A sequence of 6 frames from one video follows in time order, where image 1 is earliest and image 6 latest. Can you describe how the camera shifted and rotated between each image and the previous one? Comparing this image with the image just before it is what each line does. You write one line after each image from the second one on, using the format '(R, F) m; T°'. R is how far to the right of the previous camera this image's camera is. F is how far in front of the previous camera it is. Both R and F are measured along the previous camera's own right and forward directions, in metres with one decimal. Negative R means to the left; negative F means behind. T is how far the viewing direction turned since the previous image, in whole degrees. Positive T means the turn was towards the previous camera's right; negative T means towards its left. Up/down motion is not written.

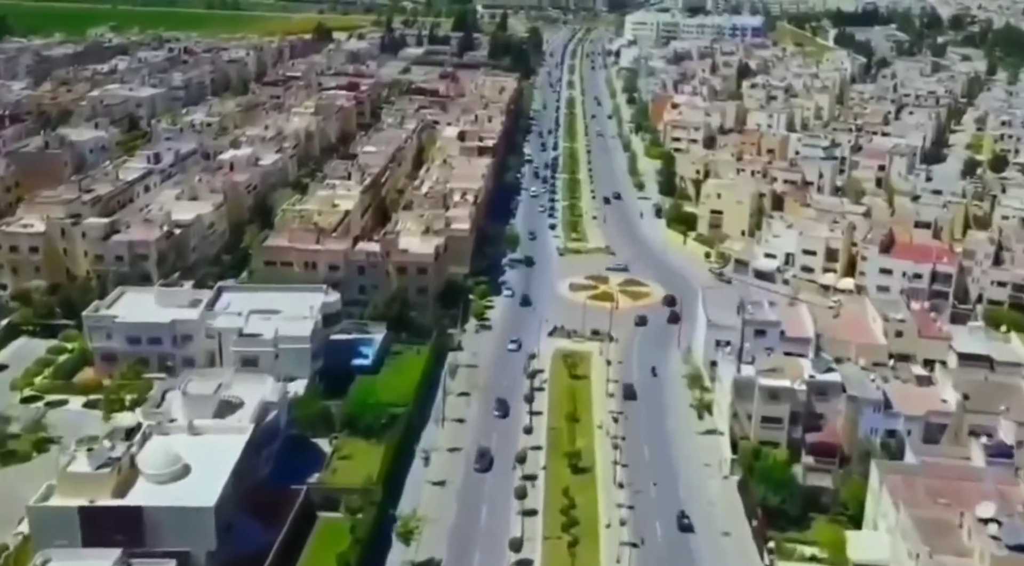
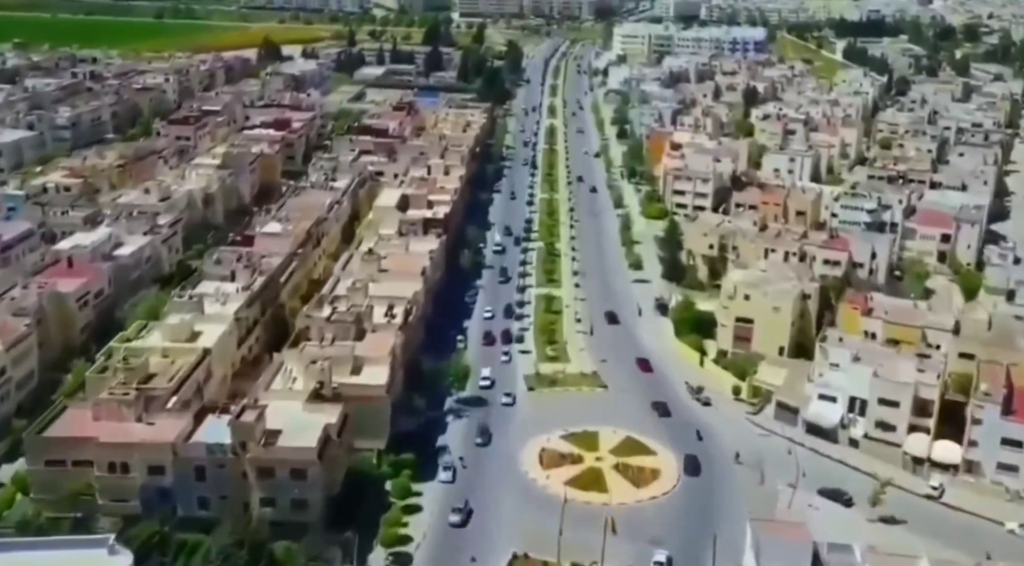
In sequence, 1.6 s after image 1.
(+1.3, +13.7) m; +1°
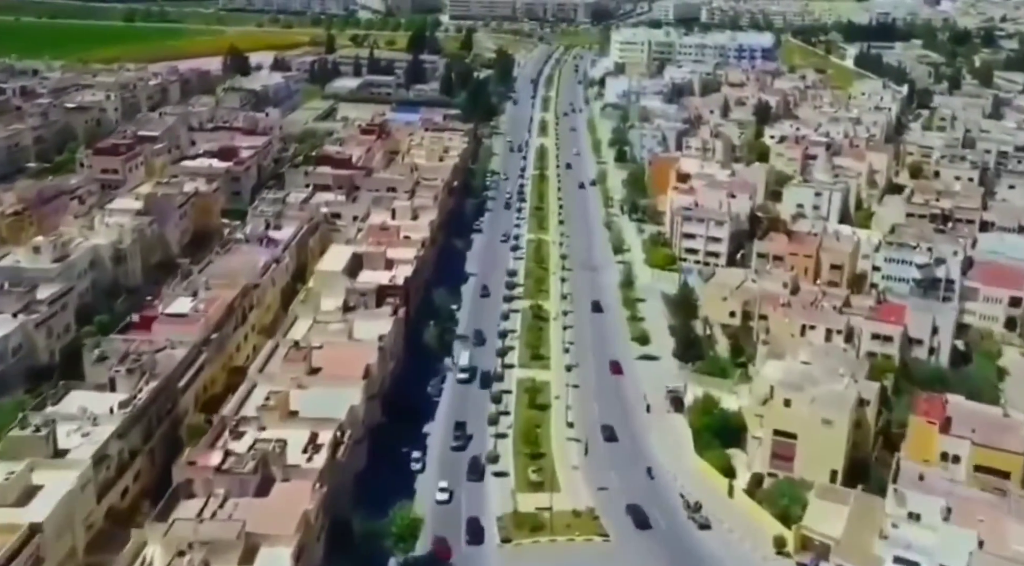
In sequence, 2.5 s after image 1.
(+0.7, +8.4) m; 0°
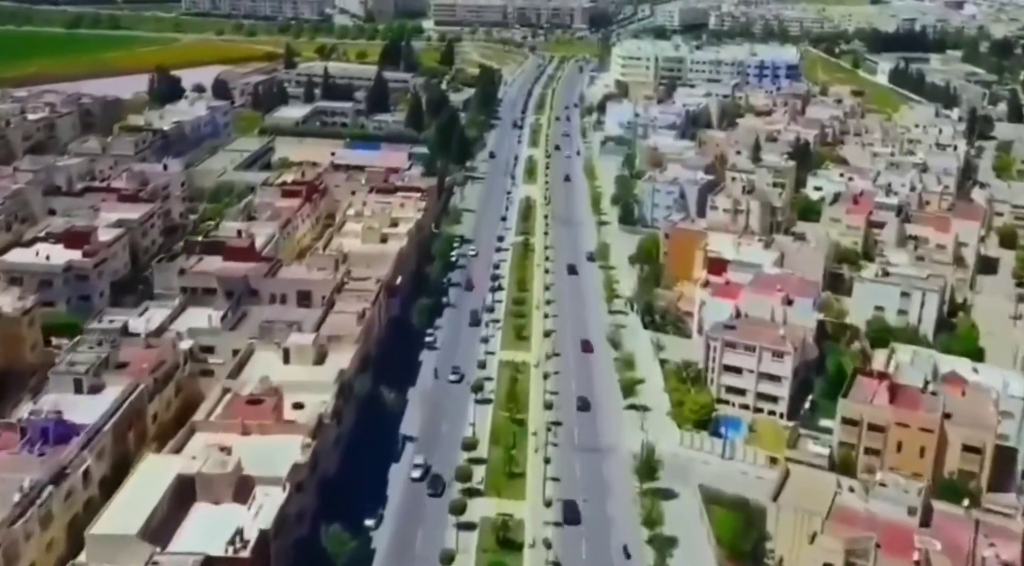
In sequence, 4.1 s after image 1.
(+1.1, +15.4) m; 0°
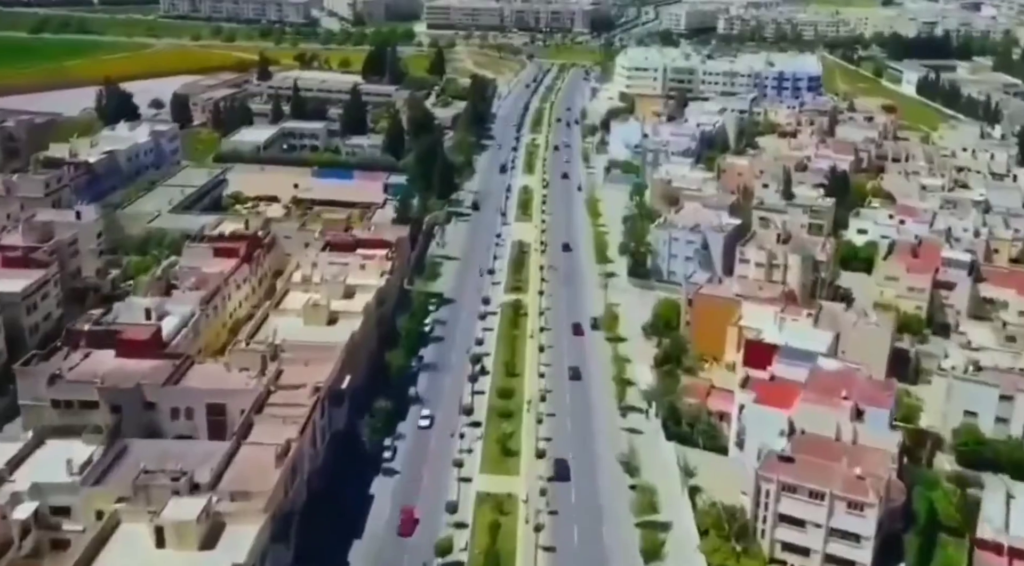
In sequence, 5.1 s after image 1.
(+0.5, +8.9) m; 0°
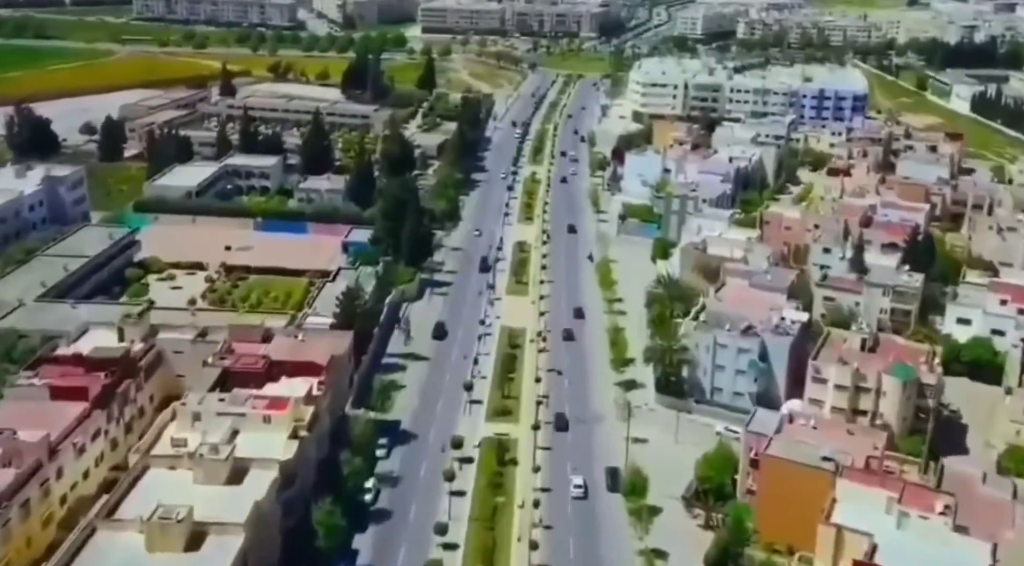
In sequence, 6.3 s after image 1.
(+0.6, +12.2) m; 0°
